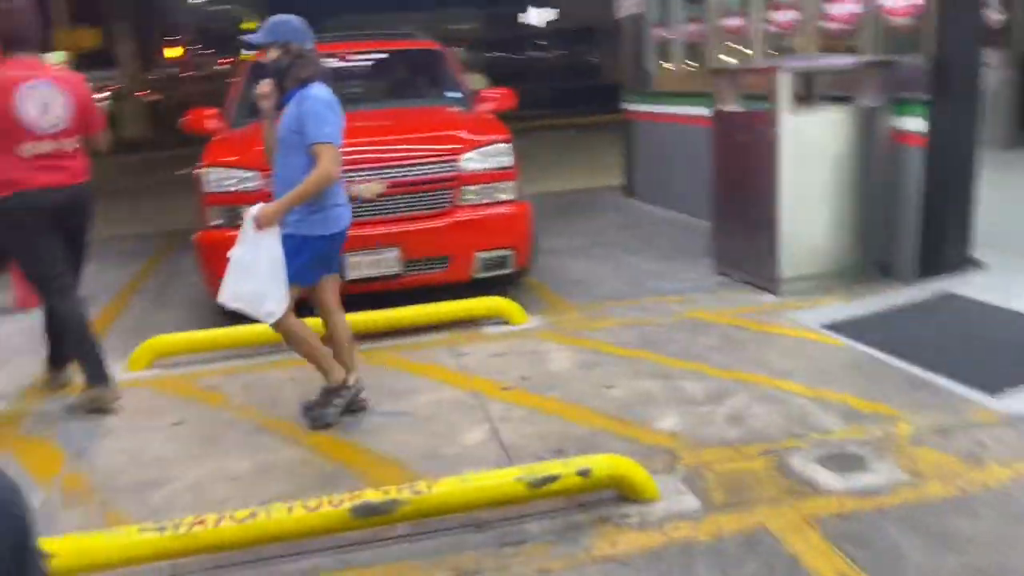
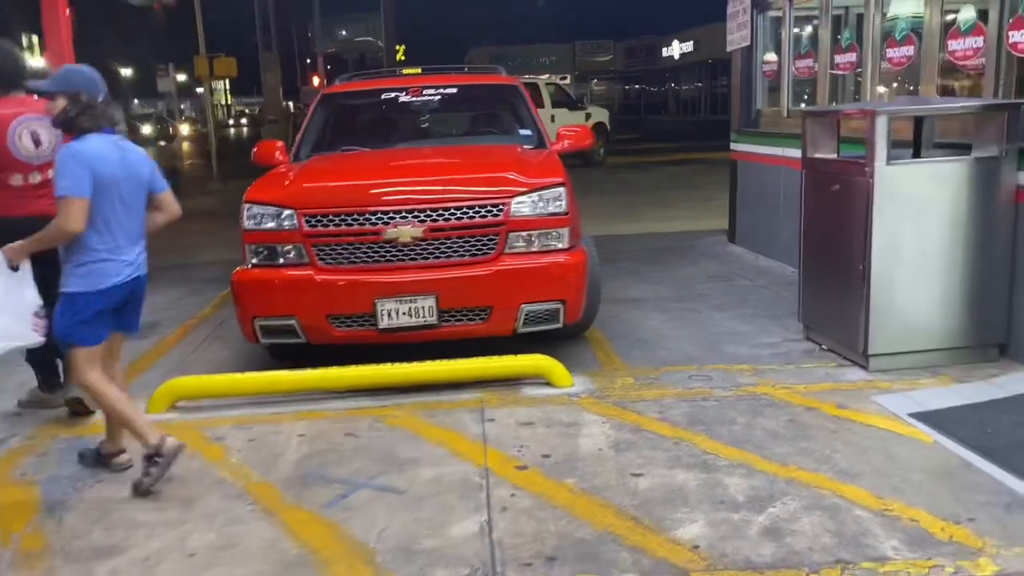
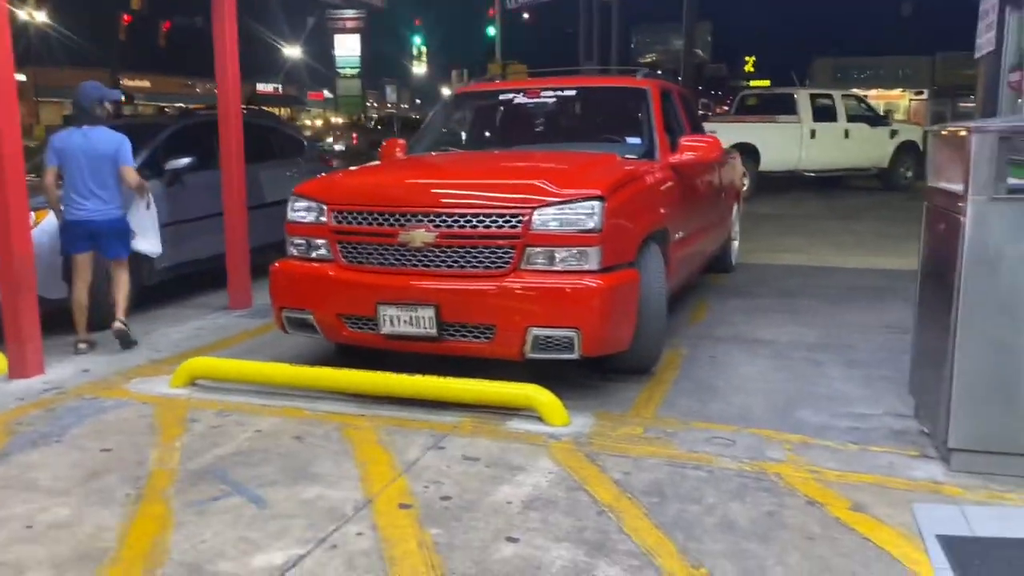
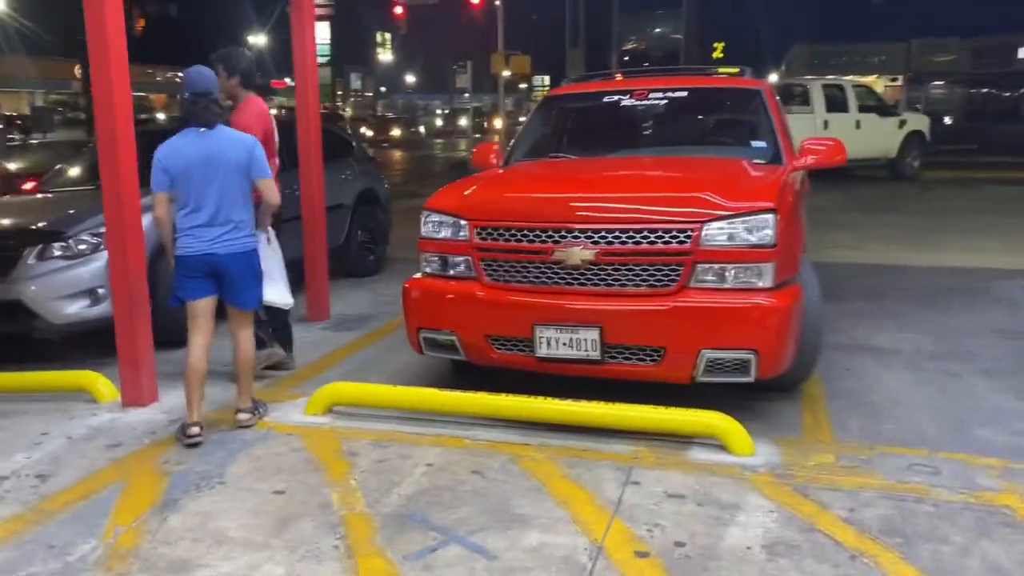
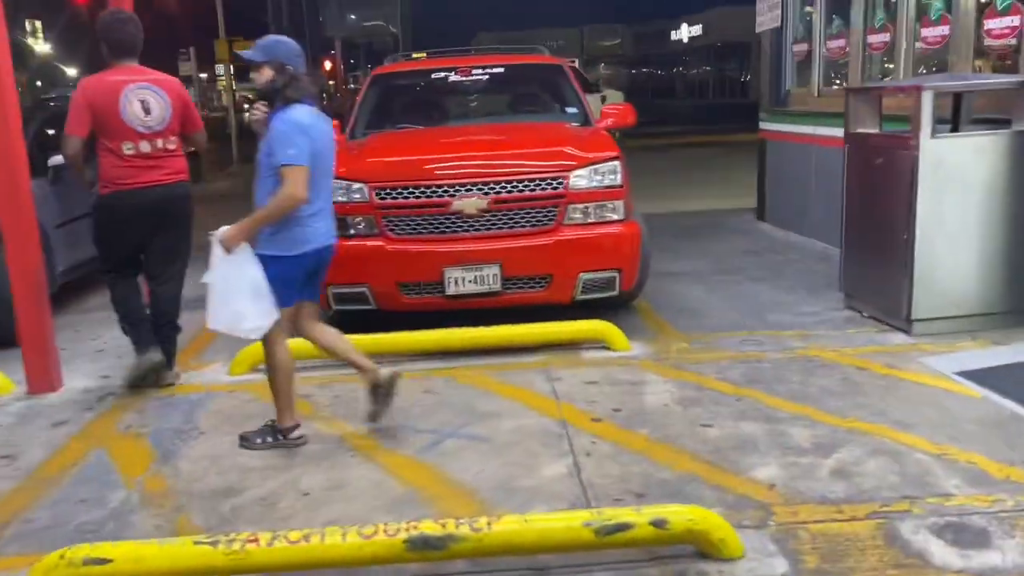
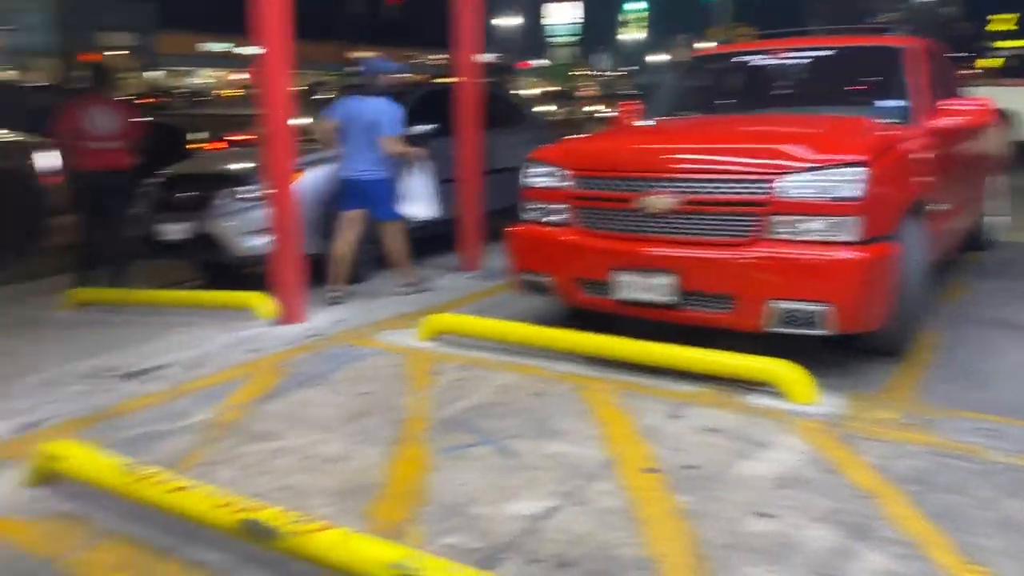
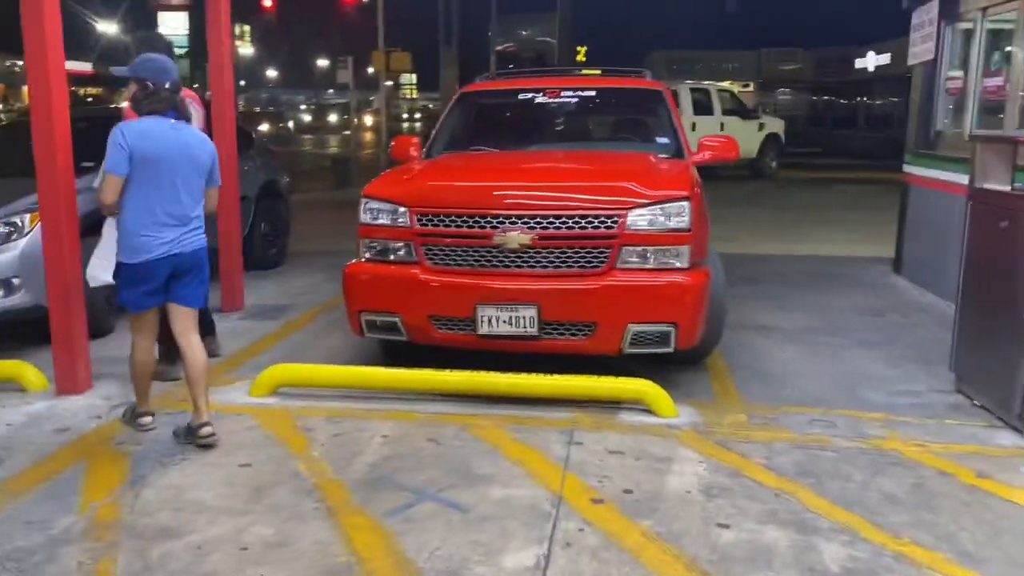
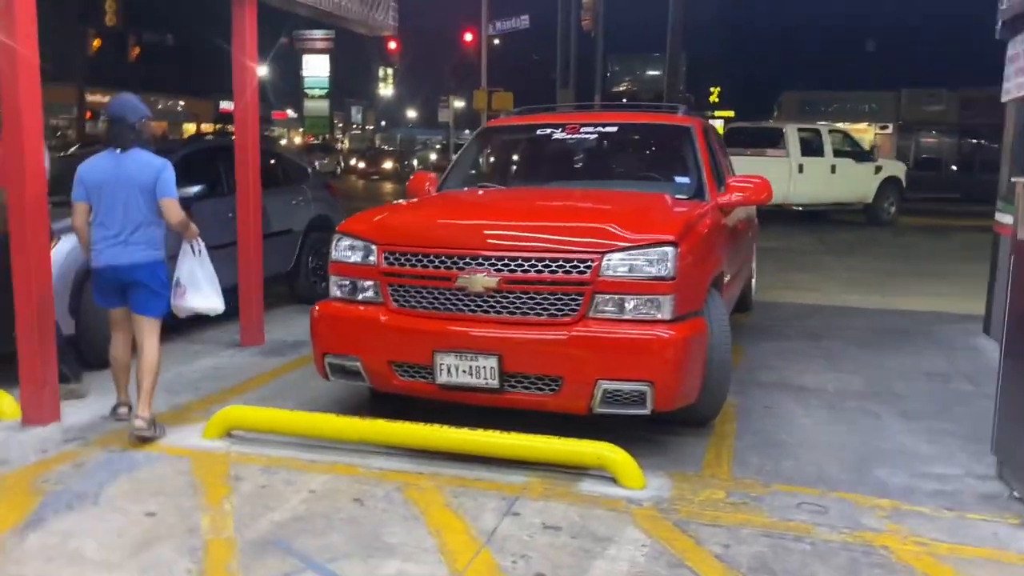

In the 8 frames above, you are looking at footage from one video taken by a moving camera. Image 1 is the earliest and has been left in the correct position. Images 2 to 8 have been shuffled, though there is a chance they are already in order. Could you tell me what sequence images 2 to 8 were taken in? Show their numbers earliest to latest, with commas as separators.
5, 2, 7, 4, 8, 3, 6
